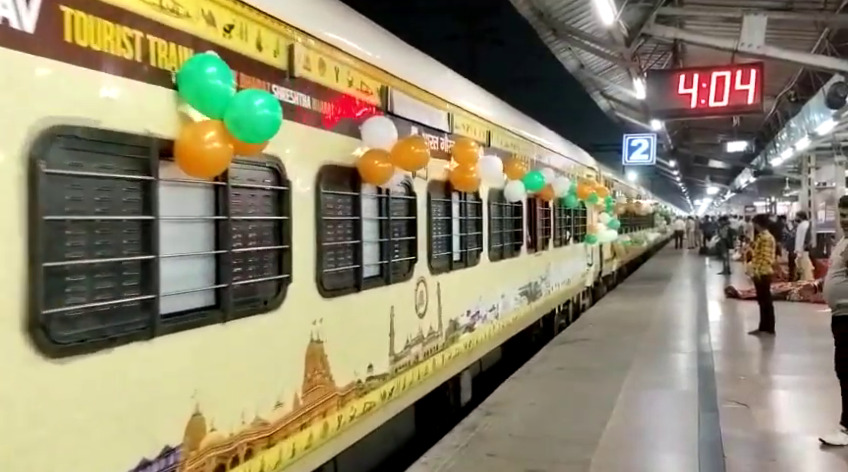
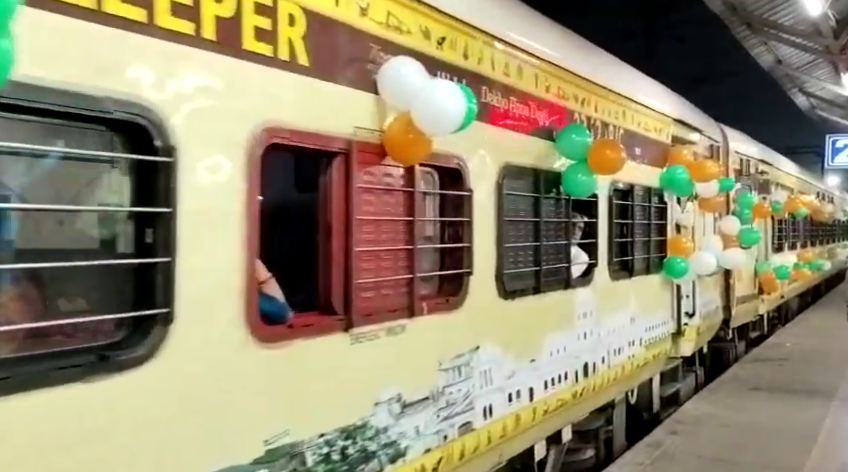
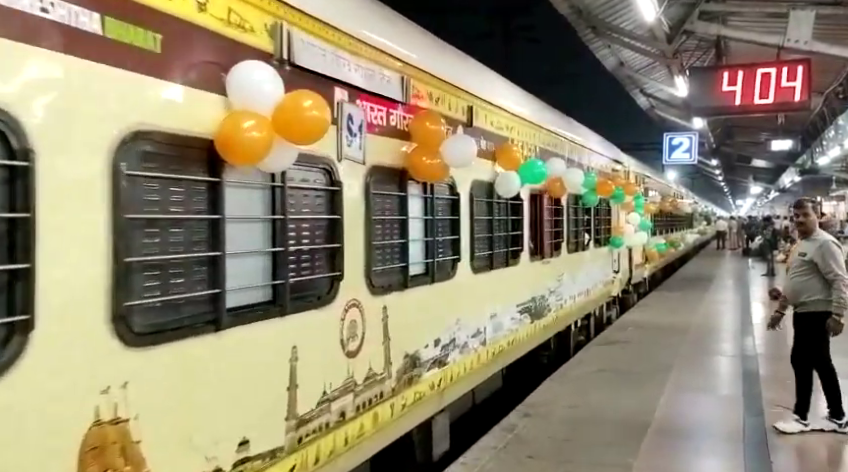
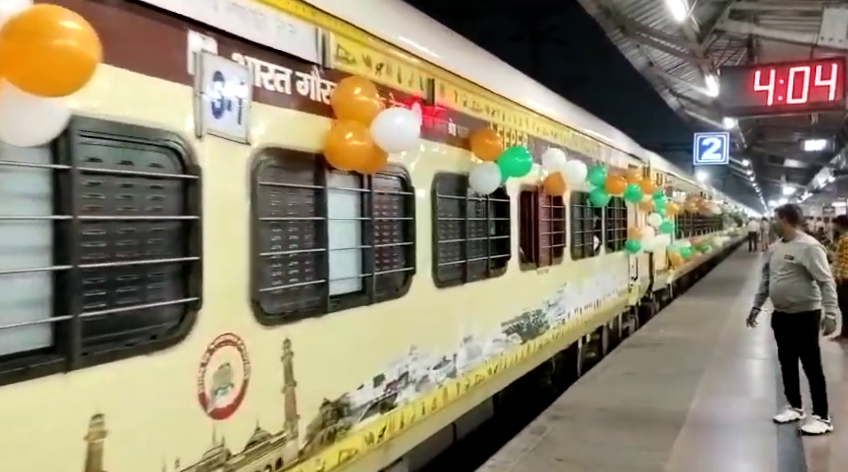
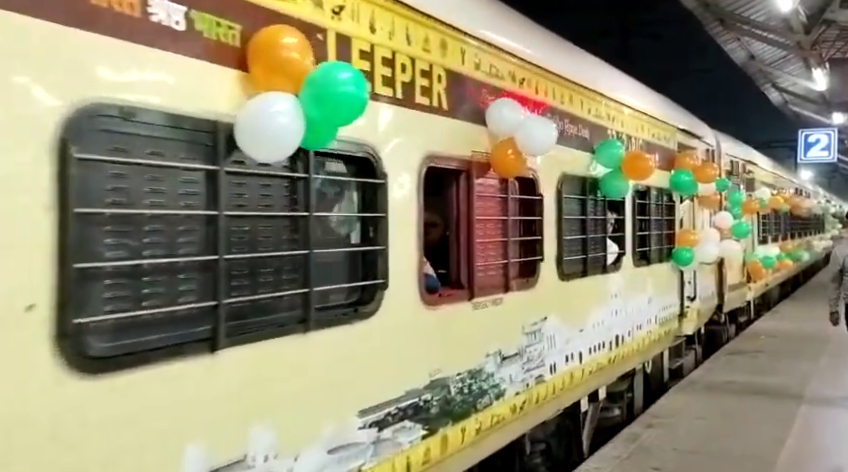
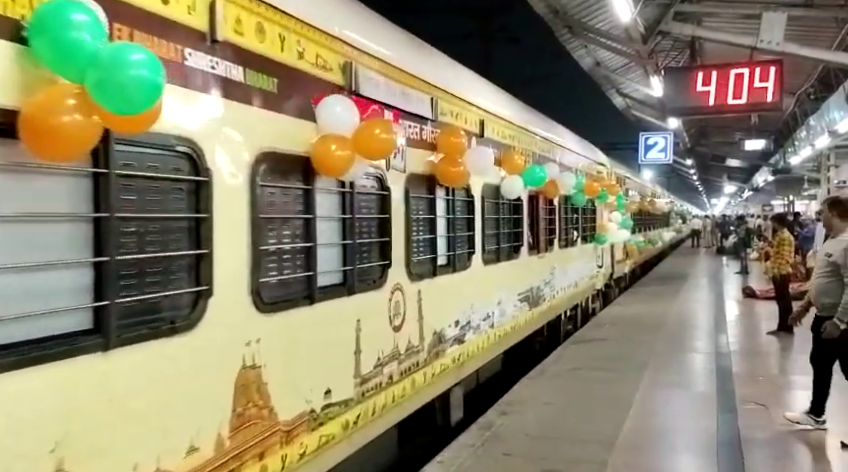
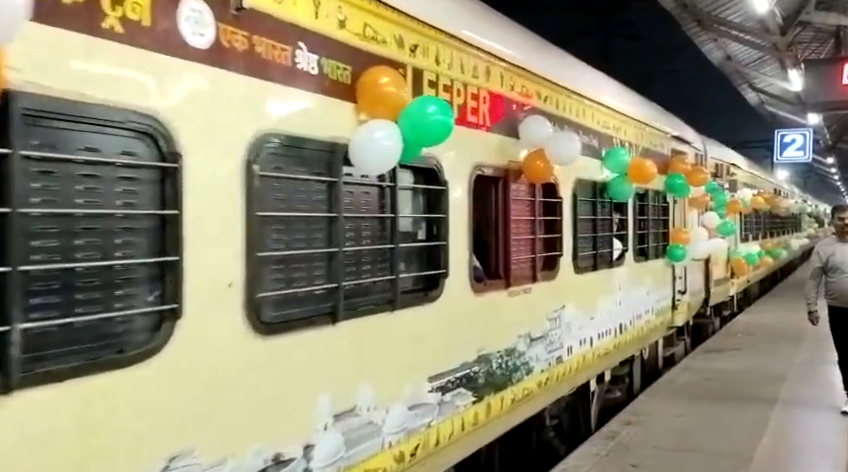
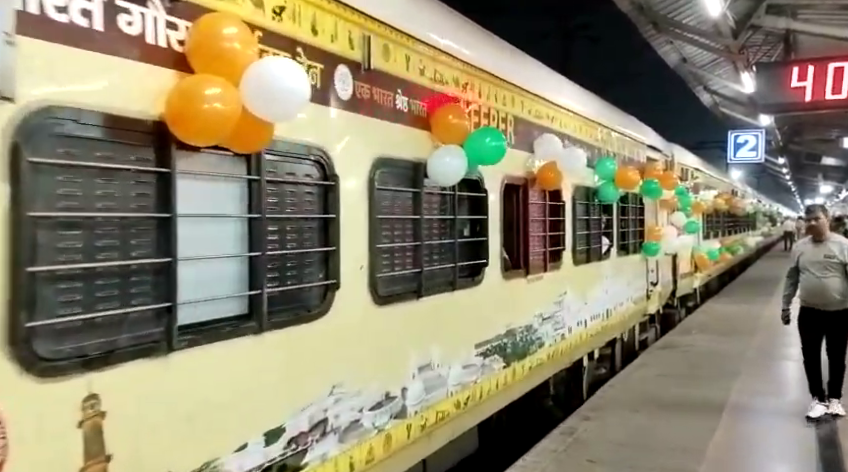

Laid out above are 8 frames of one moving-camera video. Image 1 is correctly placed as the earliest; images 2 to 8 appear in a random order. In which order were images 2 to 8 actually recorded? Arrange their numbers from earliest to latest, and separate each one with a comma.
6, 3, 4, 8, 7, 5, 2
